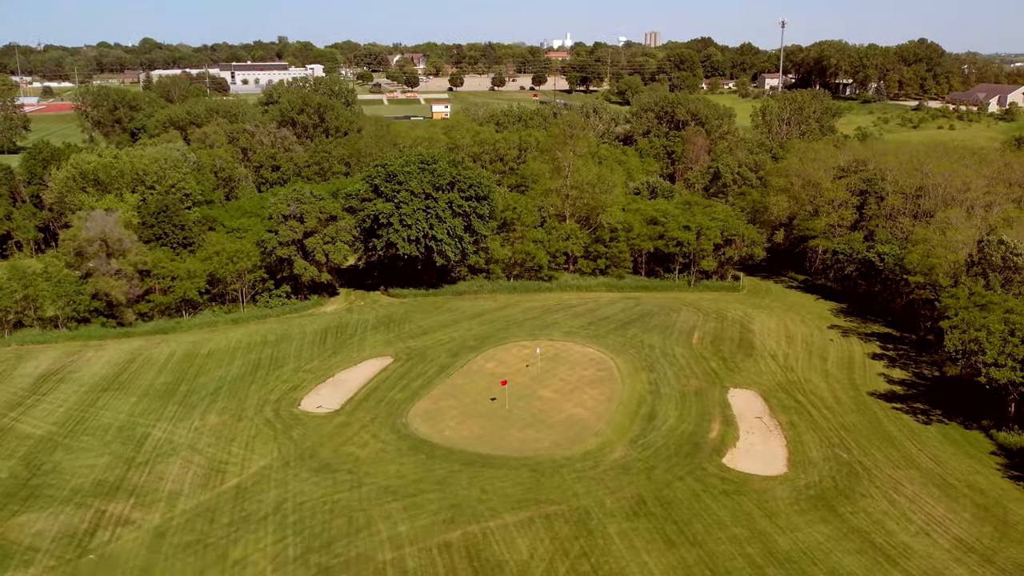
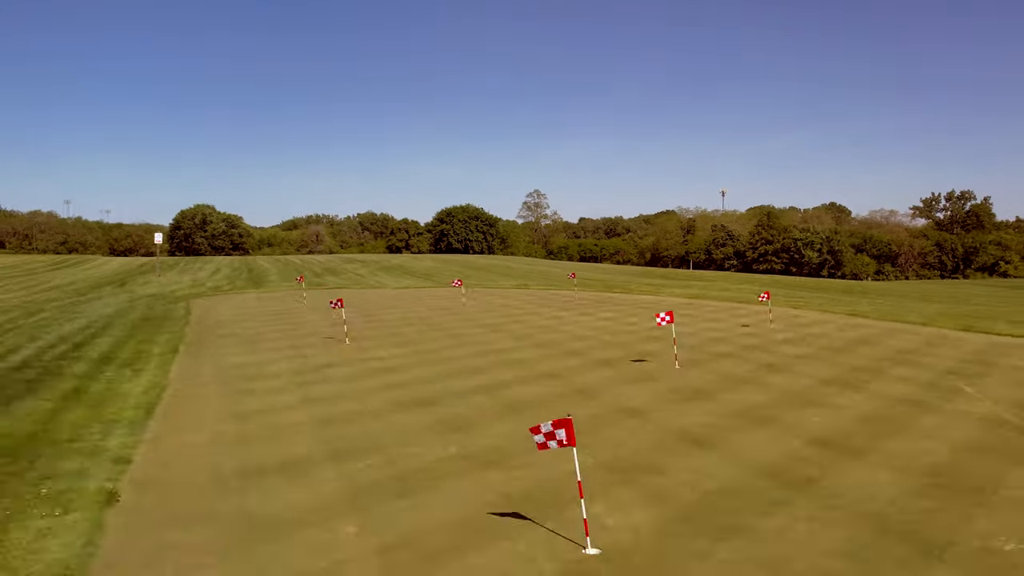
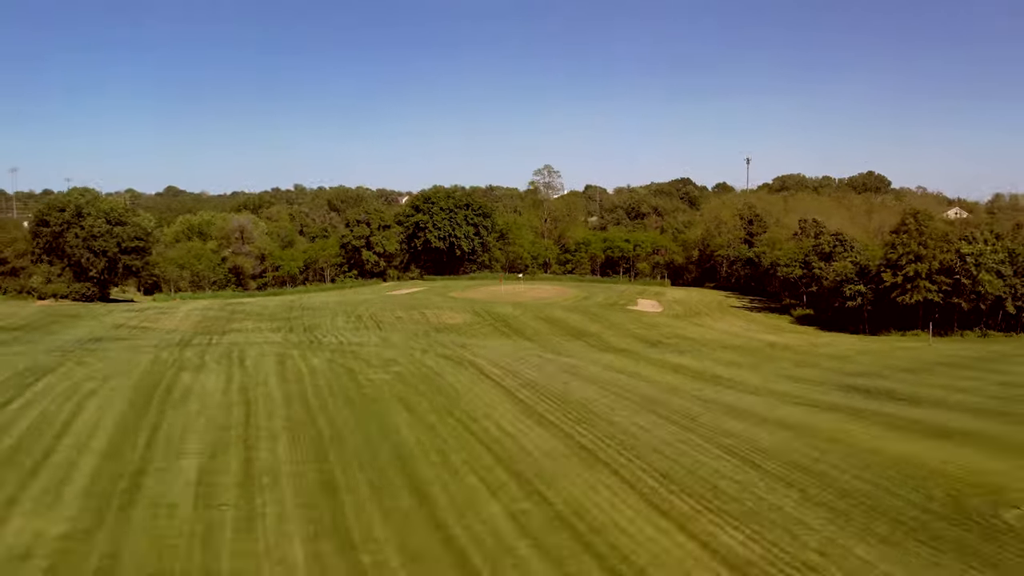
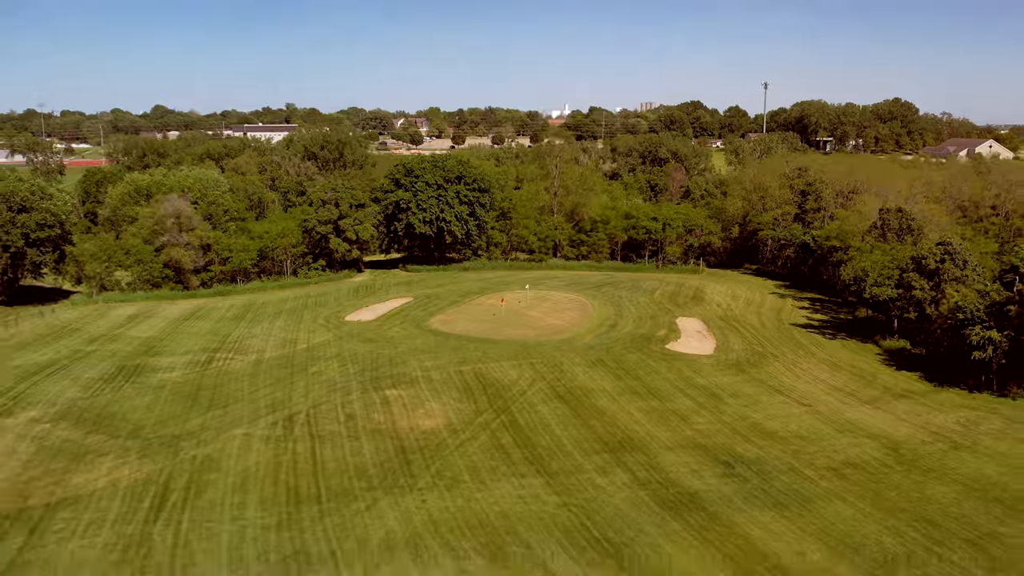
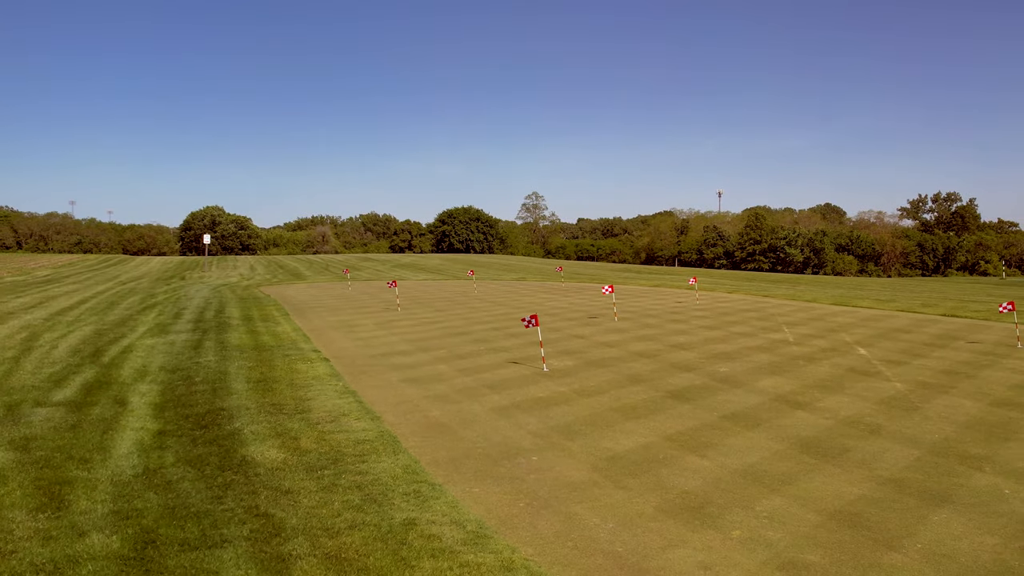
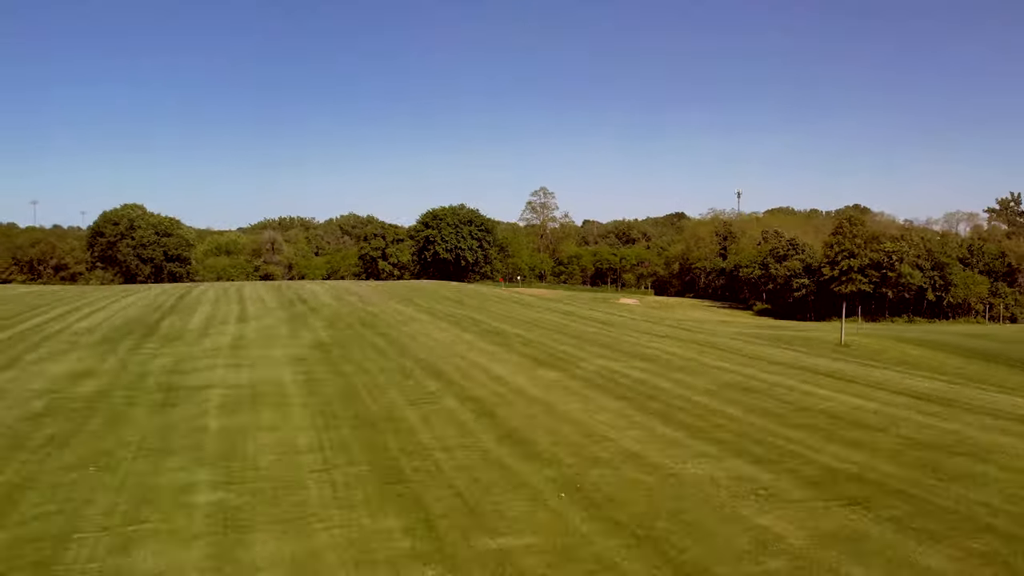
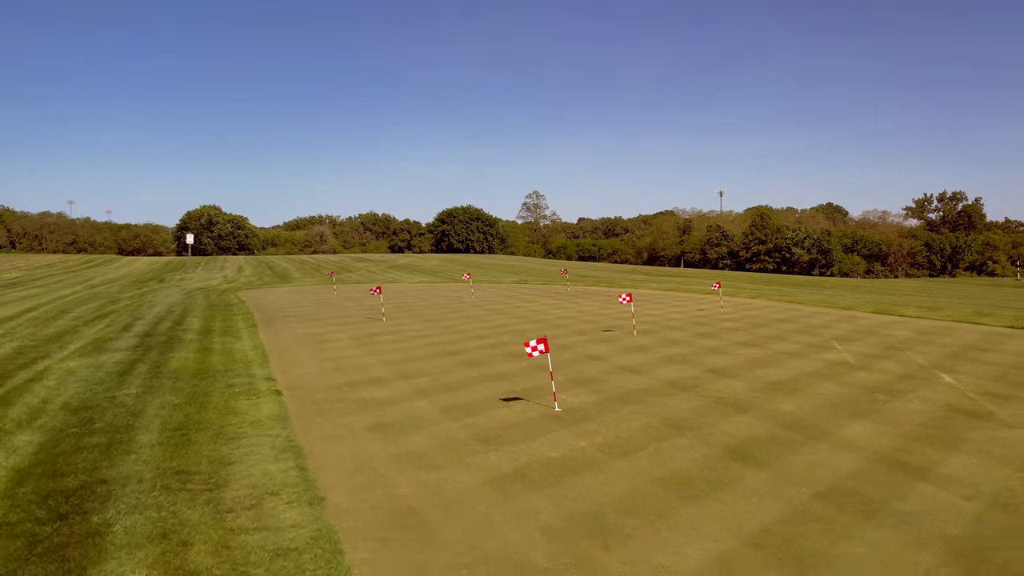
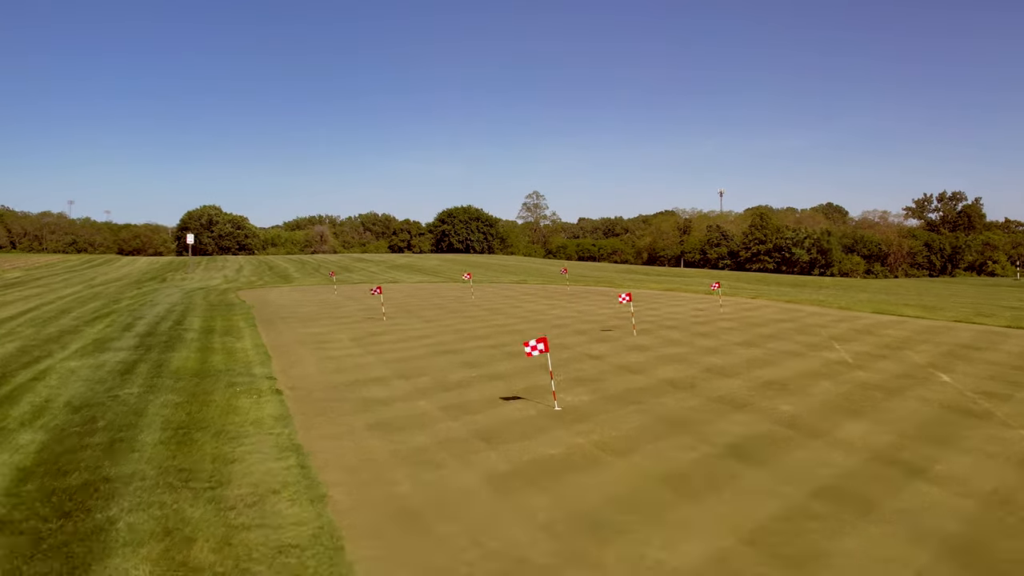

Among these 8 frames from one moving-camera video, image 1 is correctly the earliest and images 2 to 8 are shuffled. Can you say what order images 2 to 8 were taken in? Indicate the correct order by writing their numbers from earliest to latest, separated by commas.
4, 3, 6, 2, 7, 5, 8
